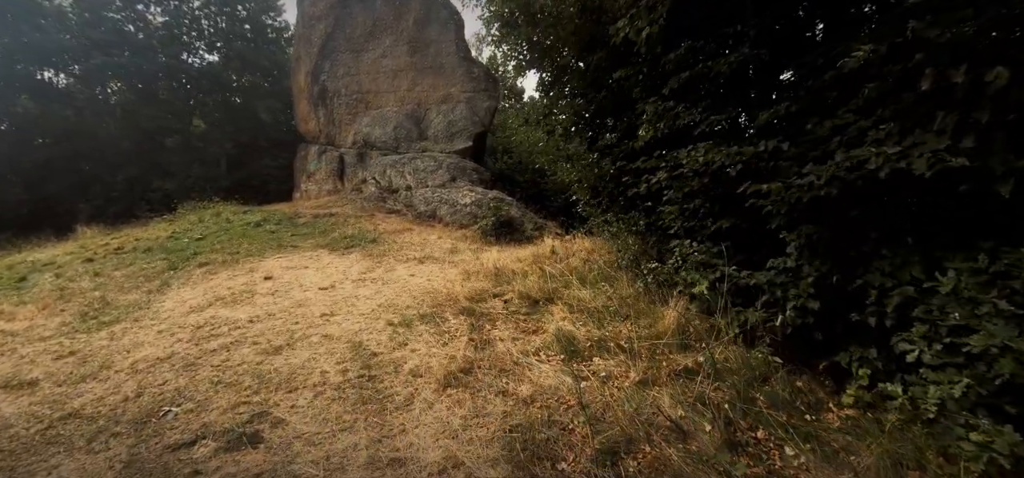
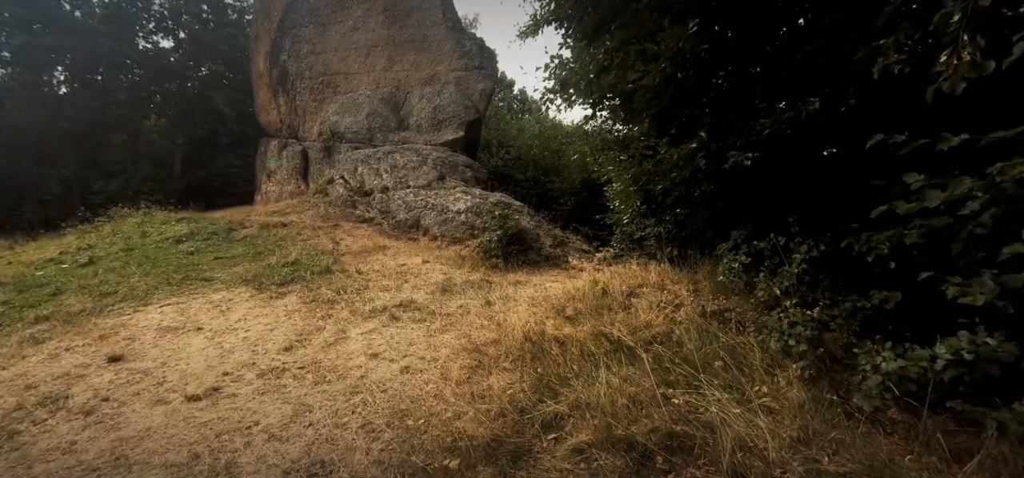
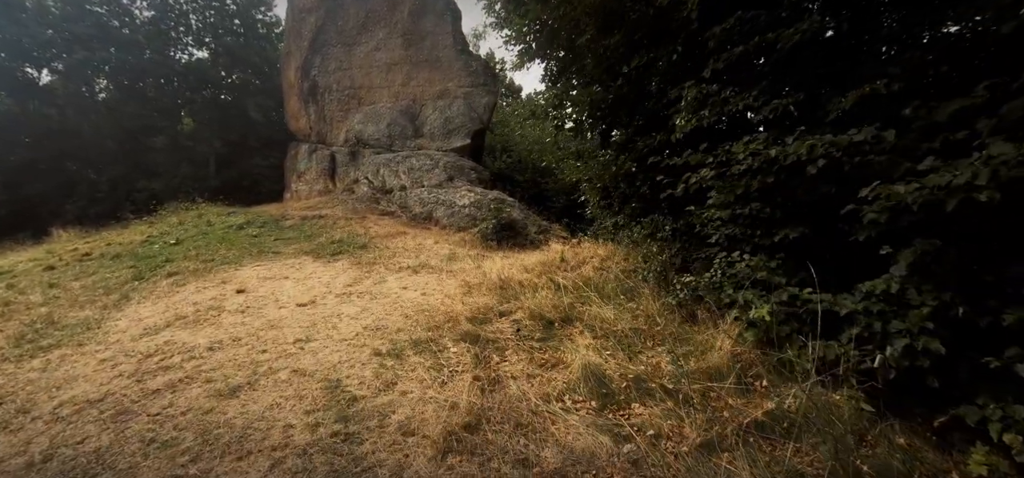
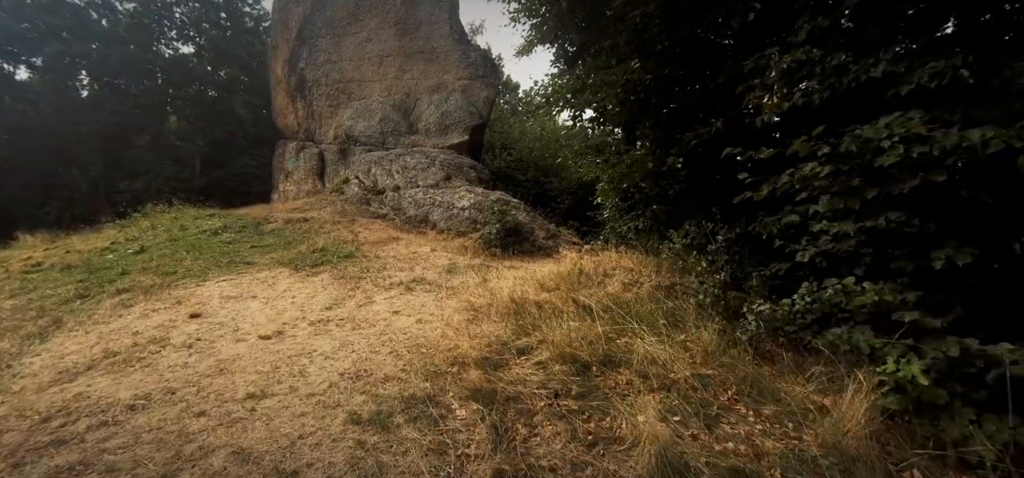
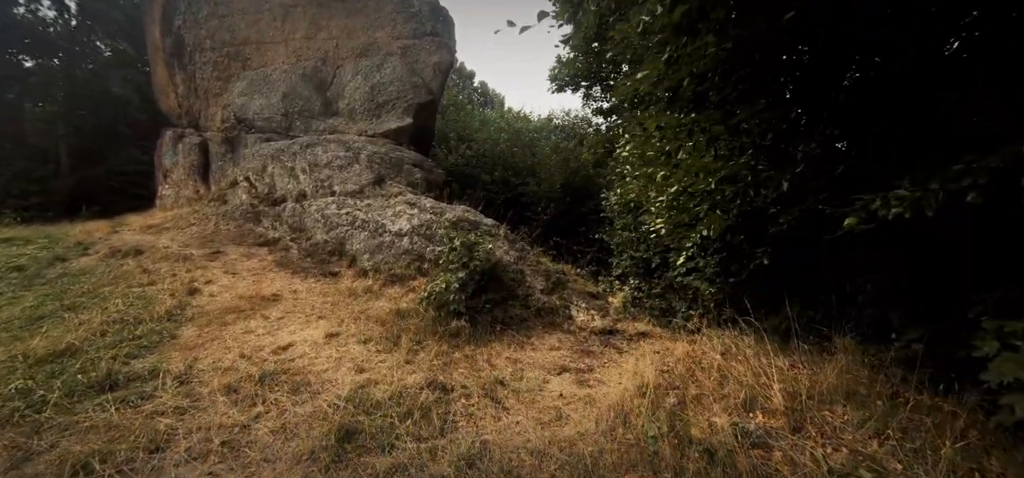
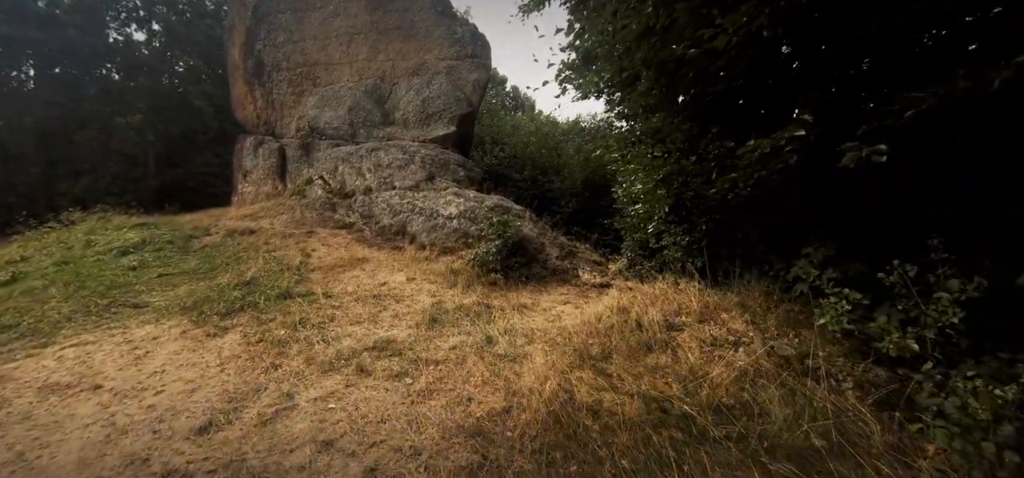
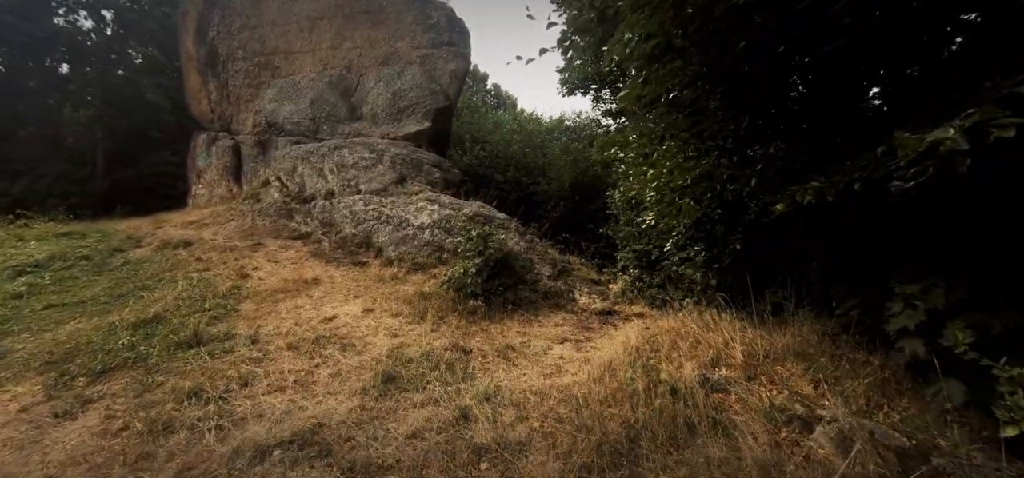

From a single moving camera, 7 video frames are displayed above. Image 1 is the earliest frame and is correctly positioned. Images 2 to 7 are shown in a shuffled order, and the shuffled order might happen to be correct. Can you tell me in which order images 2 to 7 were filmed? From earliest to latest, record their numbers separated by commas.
3, 4, 2, 6, 7, 5
